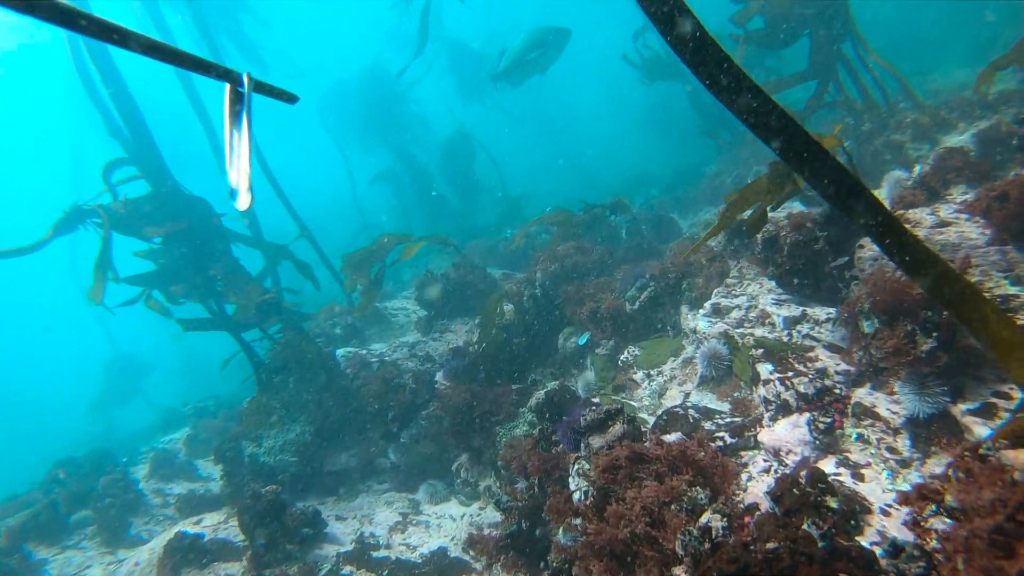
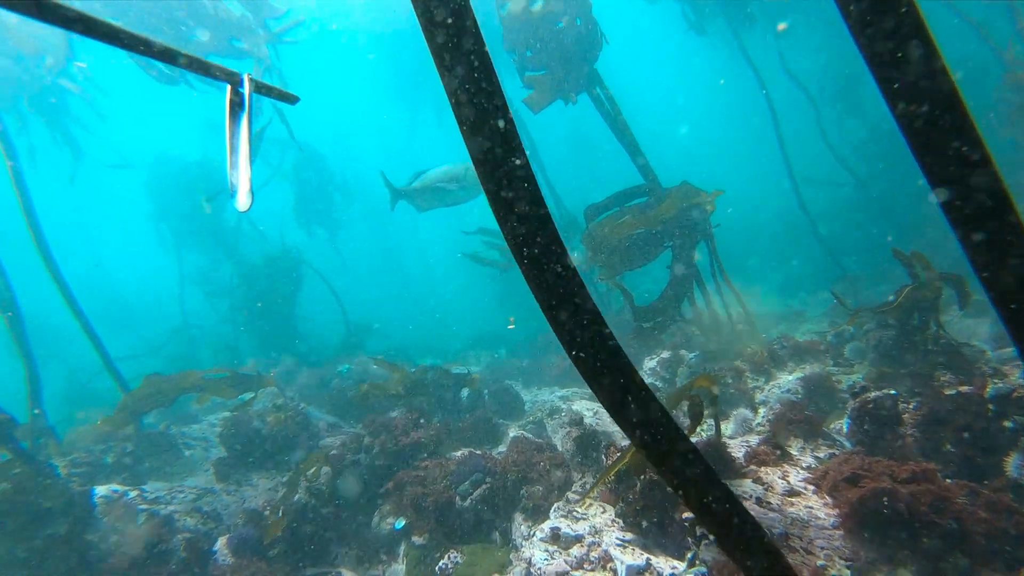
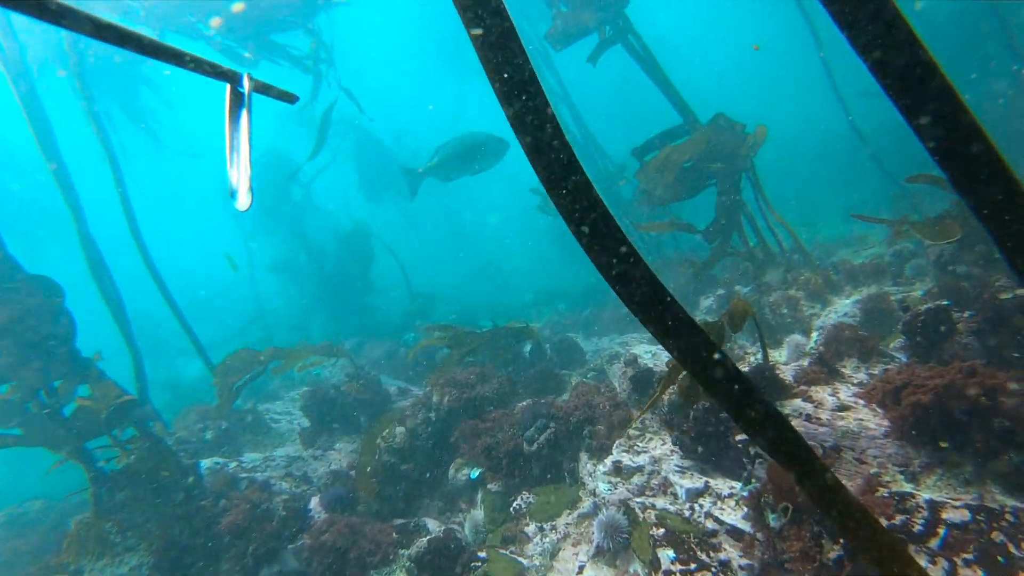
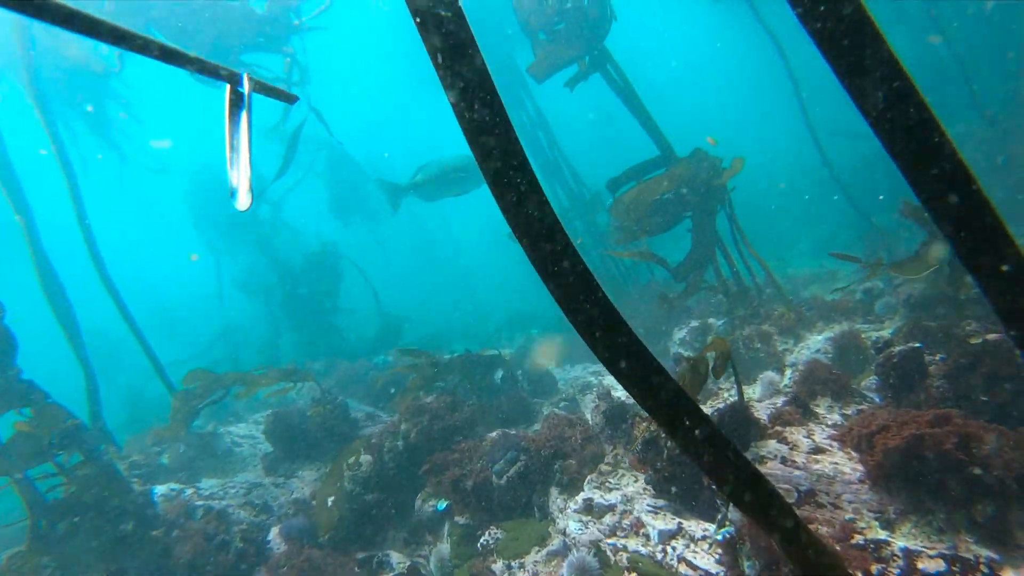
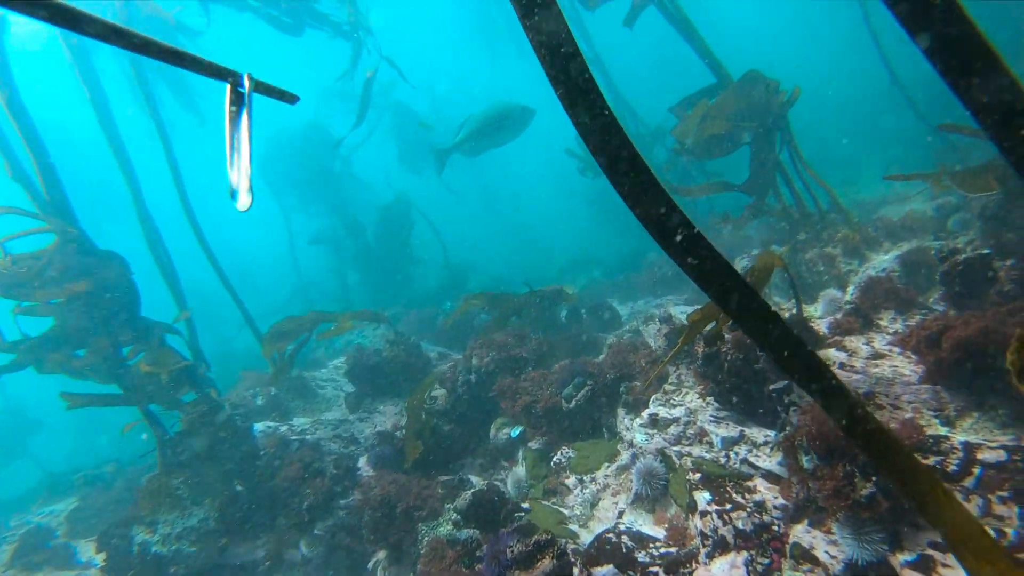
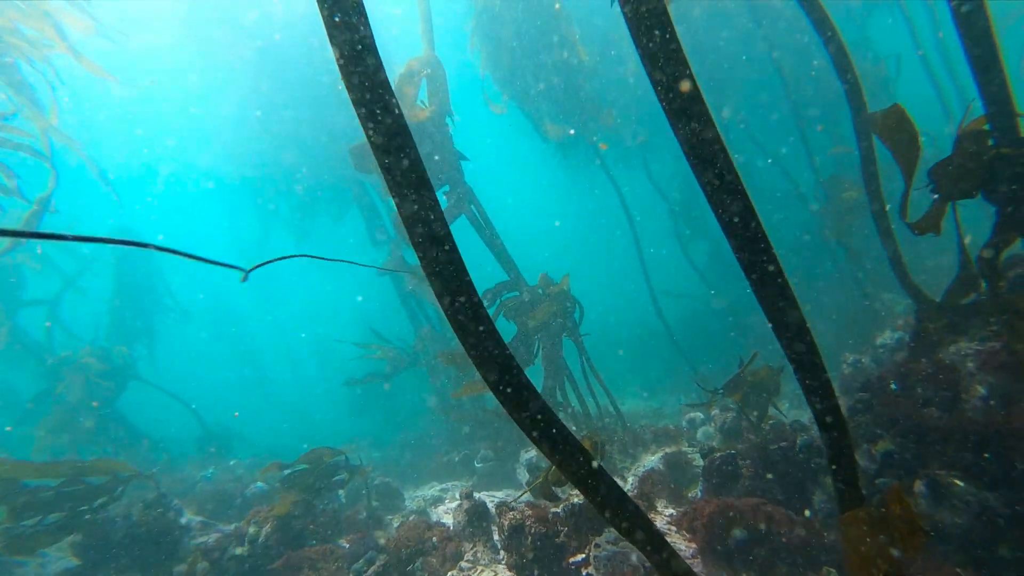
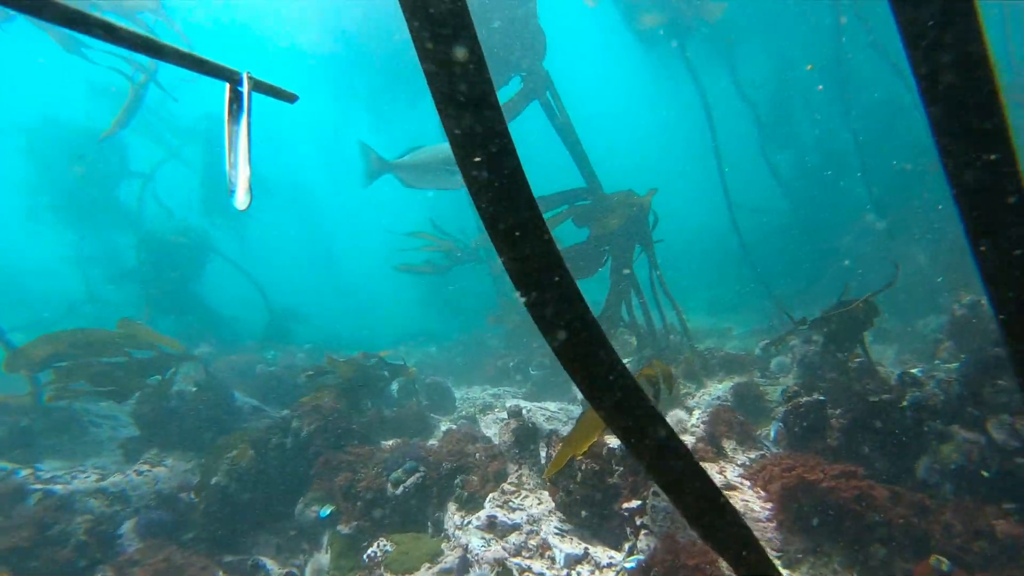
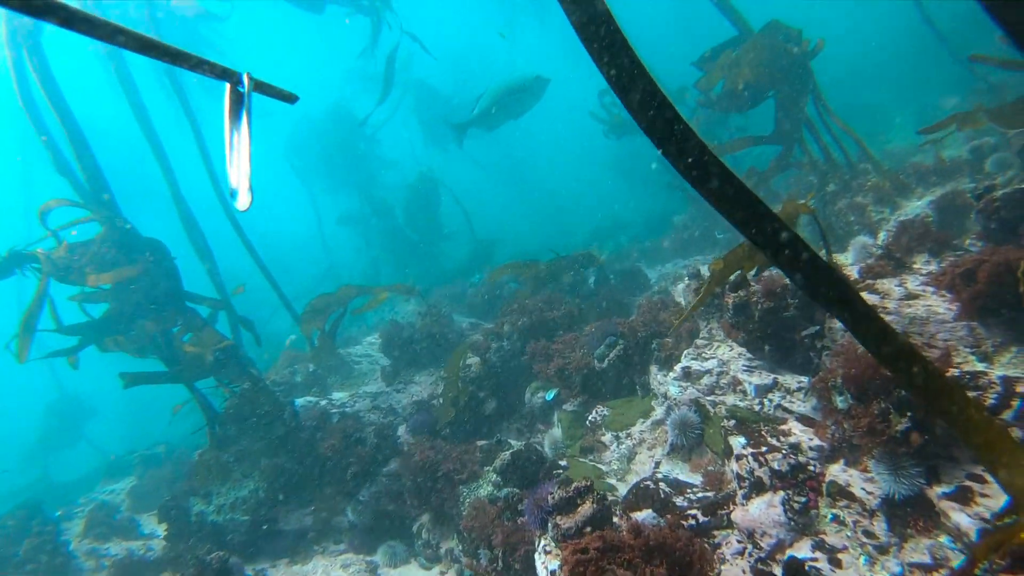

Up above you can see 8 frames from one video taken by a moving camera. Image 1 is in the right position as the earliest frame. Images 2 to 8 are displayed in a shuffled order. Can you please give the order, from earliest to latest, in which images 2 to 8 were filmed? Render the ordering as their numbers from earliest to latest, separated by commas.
8, 5, 3, 4, 2, 7, 6
